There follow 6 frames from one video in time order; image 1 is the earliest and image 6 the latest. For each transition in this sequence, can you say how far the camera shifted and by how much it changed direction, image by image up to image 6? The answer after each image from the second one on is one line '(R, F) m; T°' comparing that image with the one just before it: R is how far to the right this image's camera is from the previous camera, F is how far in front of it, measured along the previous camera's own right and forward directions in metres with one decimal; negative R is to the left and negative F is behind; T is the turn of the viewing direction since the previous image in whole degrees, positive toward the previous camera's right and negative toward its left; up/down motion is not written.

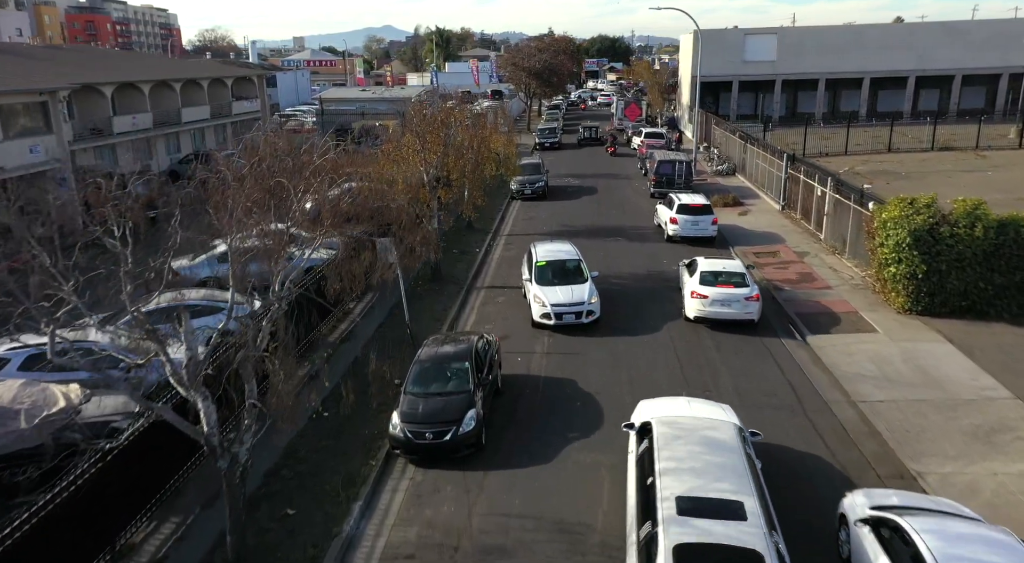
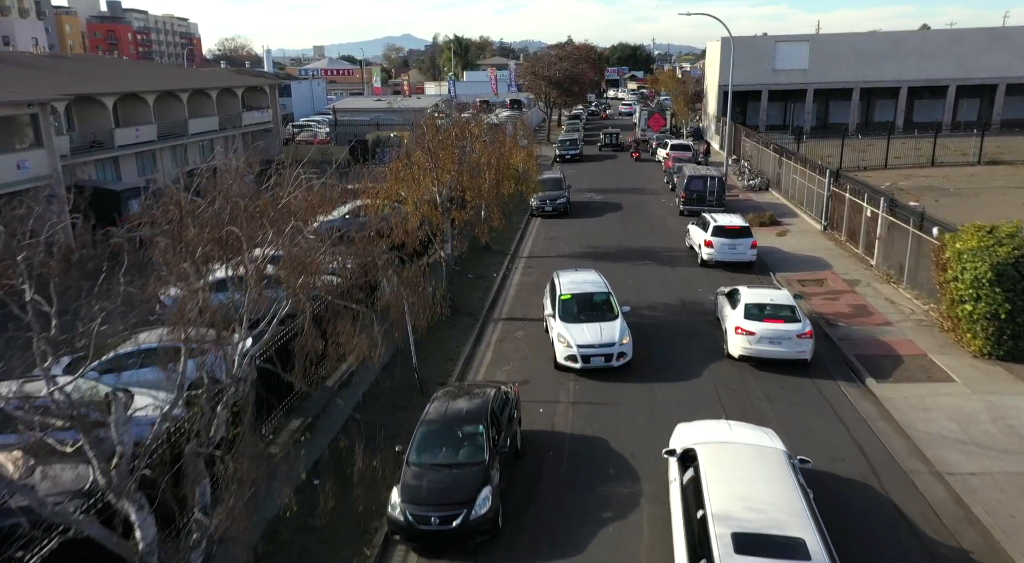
(-0.1, +1.9) m; -1°
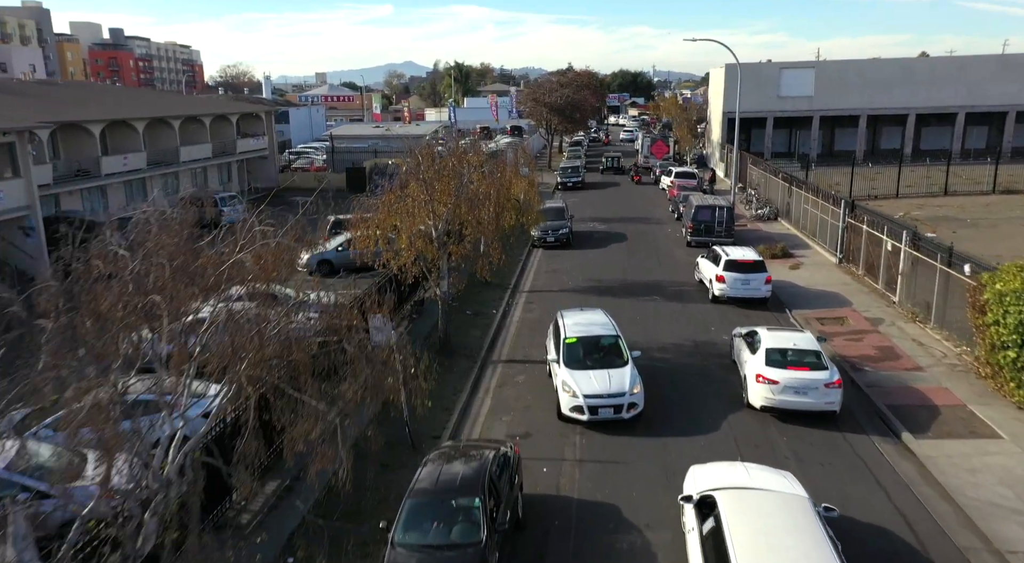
(0.0, +1.2) m; 0°
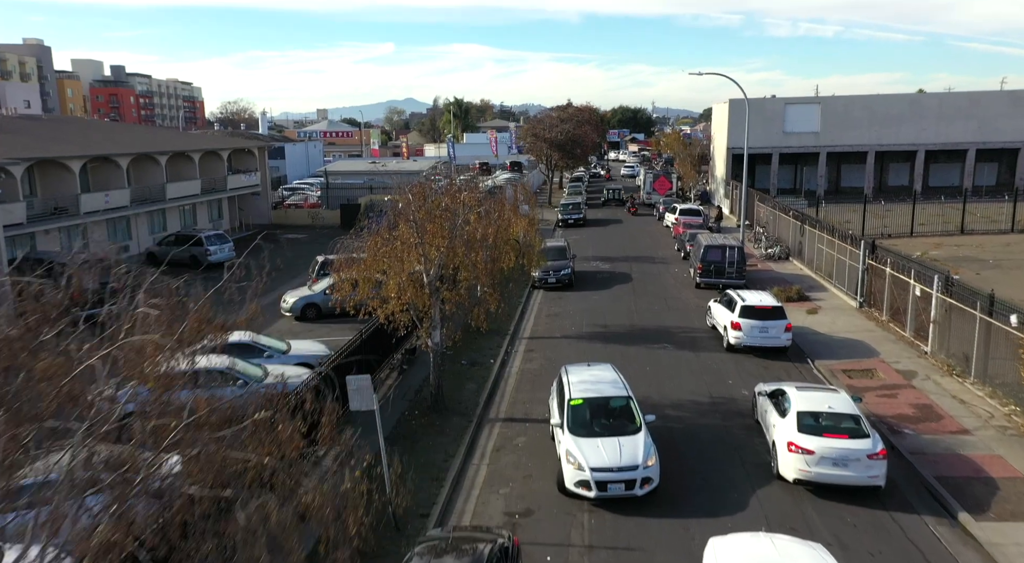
(0.0, +1.5) m; 0°
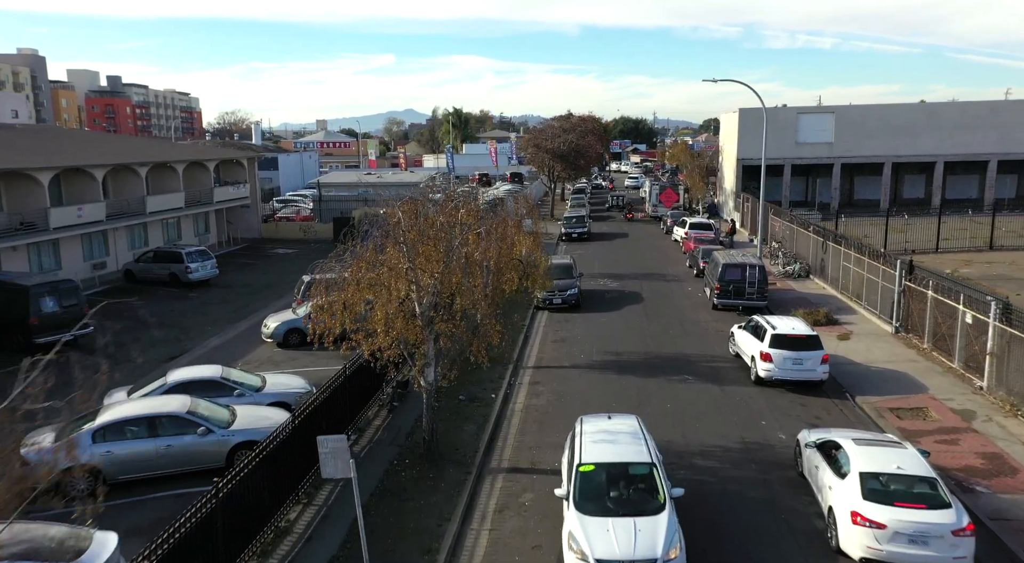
(-0.1, +2.0) m; 0°
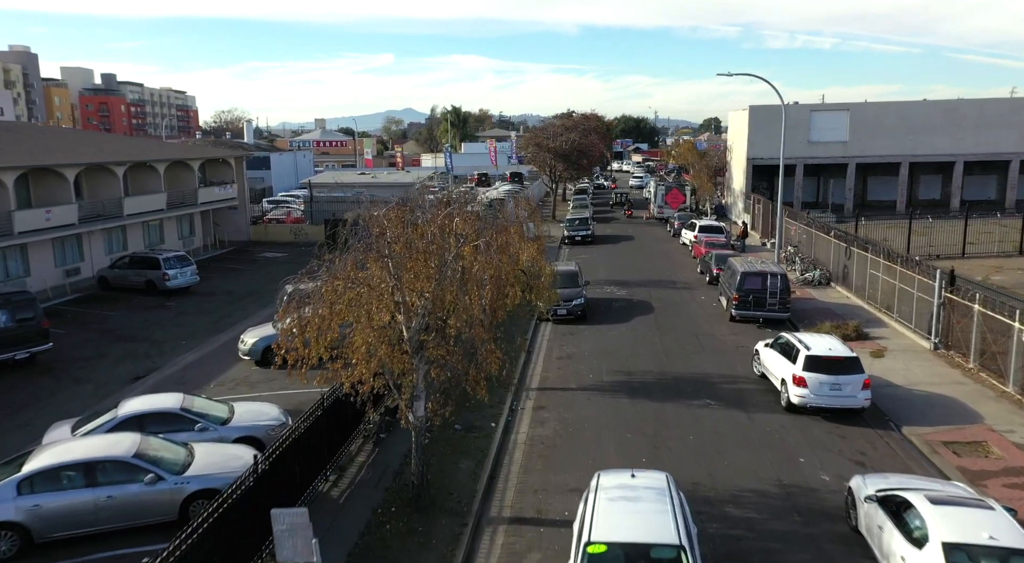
(-0.1, +1.9) m; 0°
